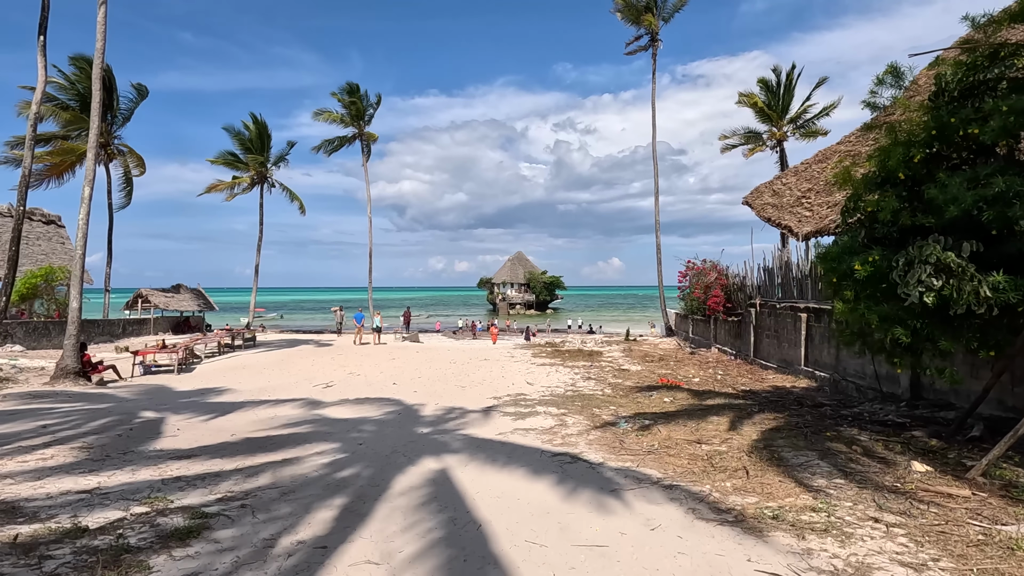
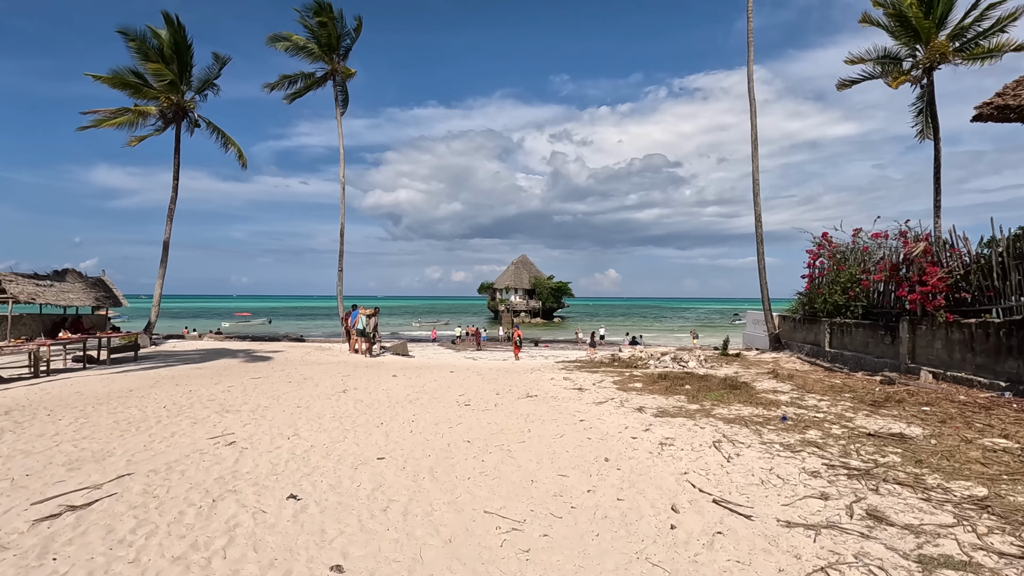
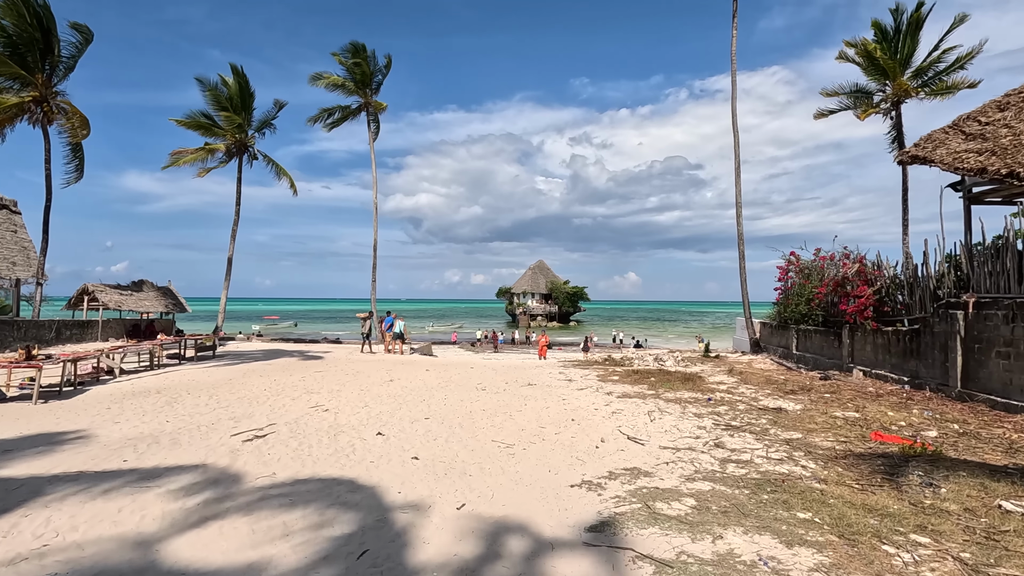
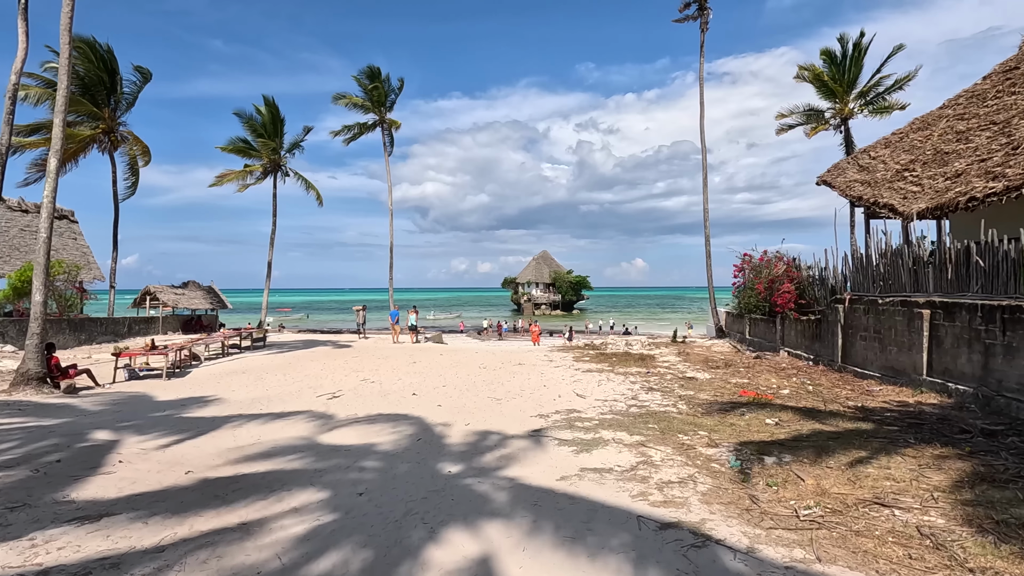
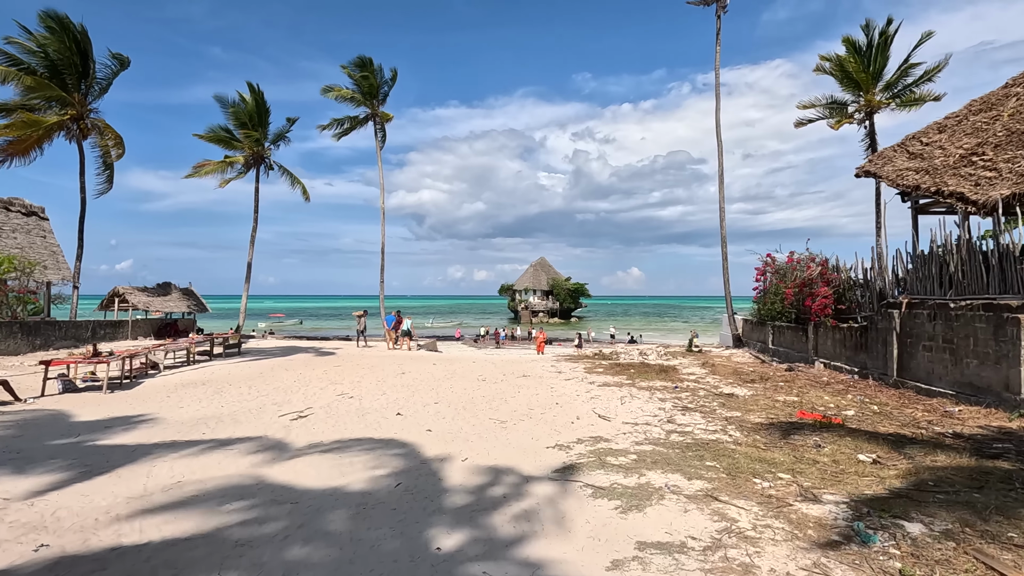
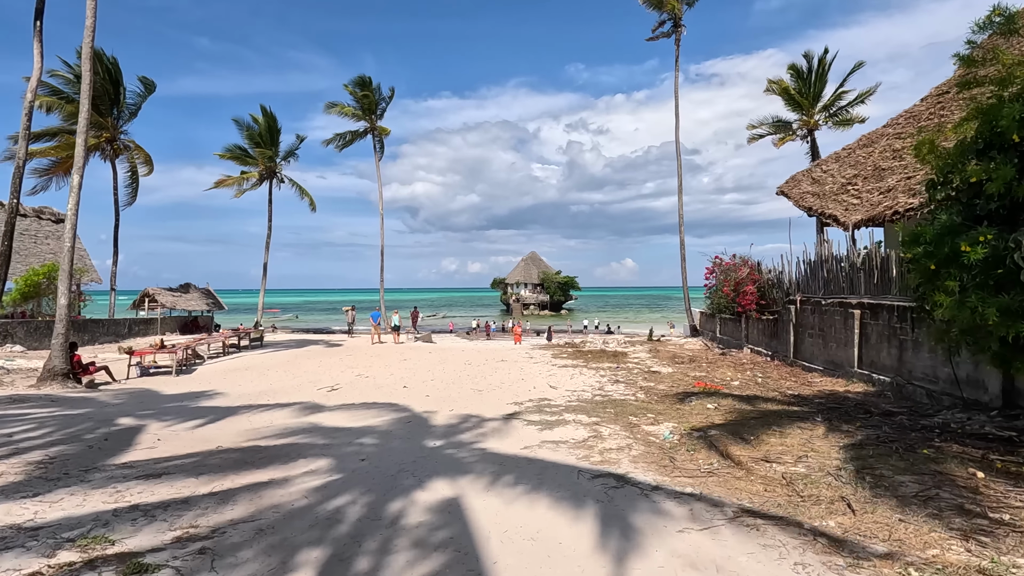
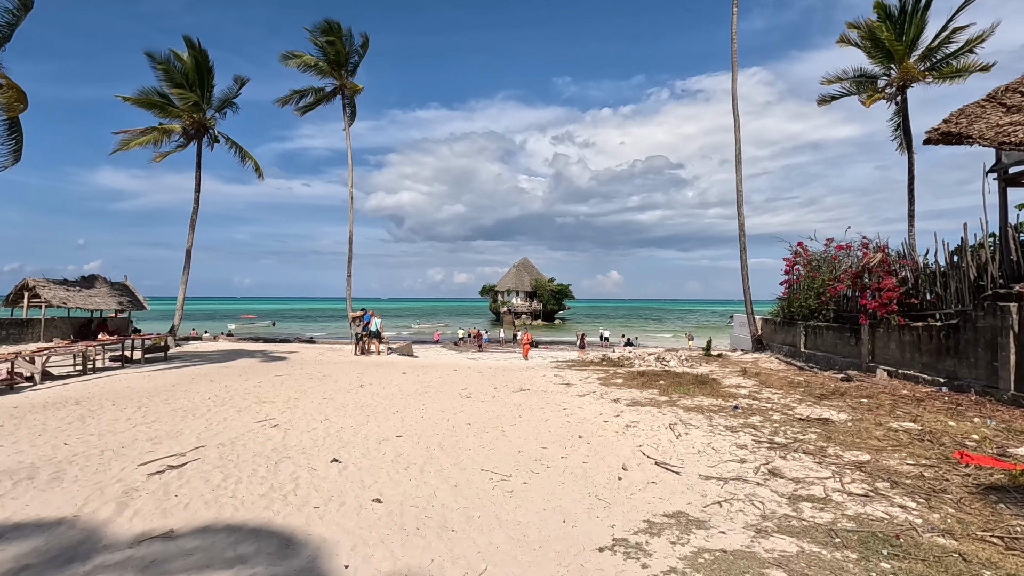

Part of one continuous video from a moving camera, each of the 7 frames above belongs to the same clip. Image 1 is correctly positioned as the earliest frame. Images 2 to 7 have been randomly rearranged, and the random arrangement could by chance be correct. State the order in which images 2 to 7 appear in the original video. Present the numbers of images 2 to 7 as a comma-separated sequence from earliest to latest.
6, 4, 5, 3, 7, 2
